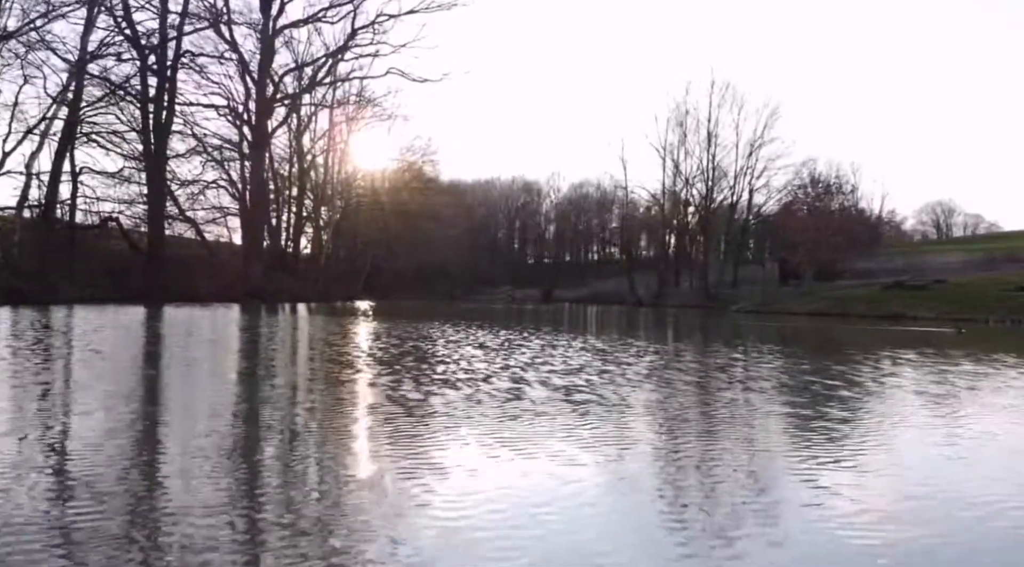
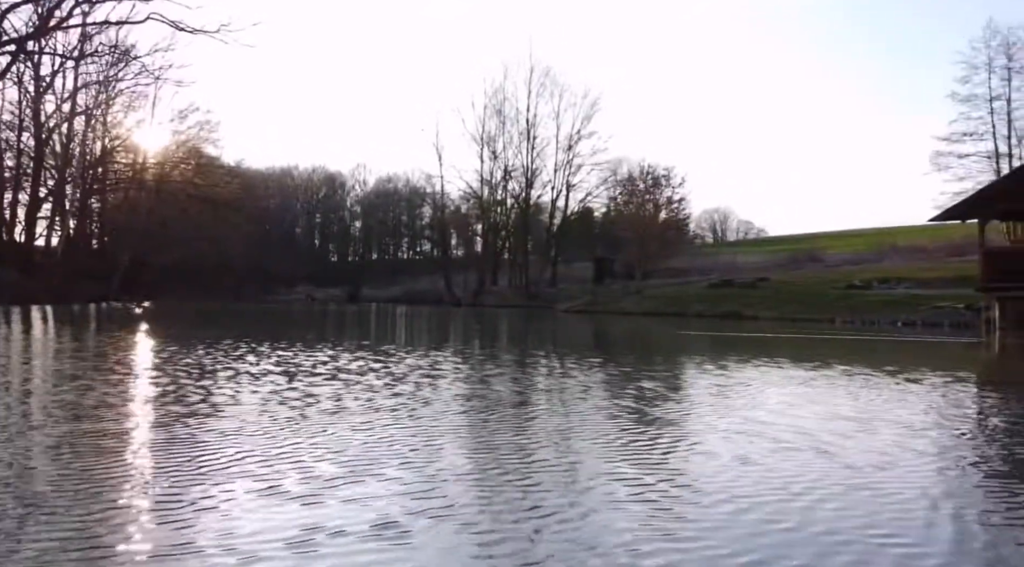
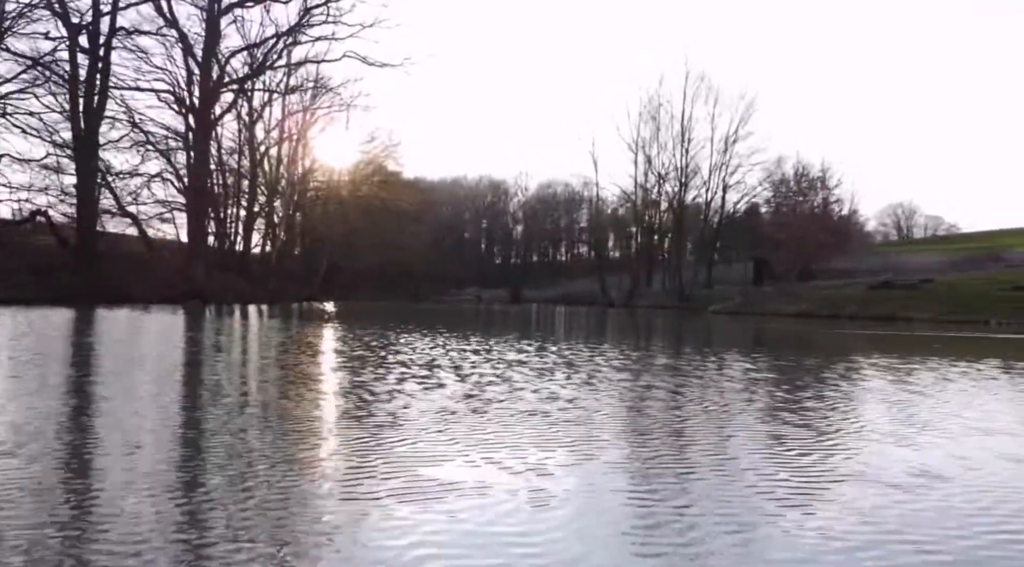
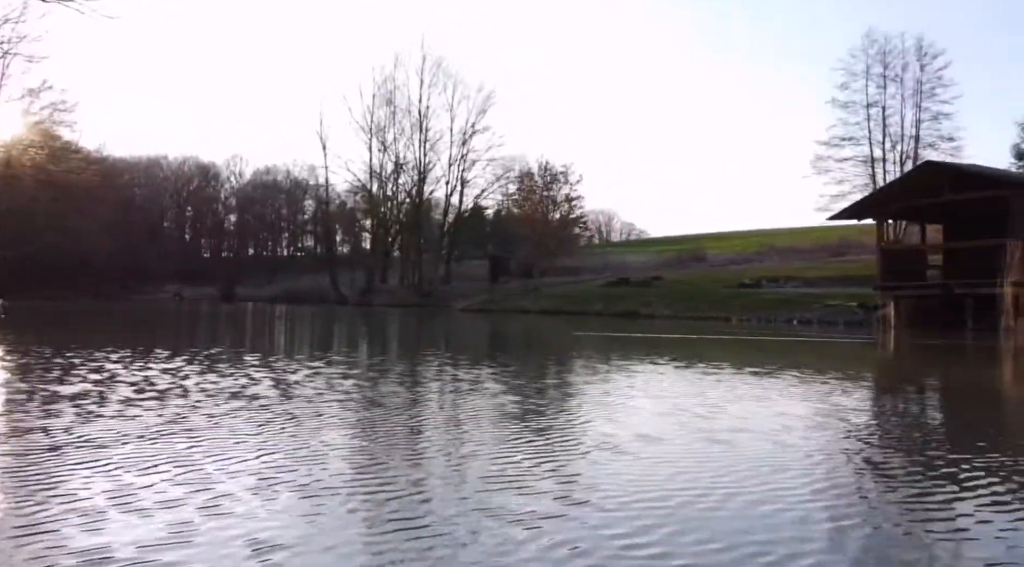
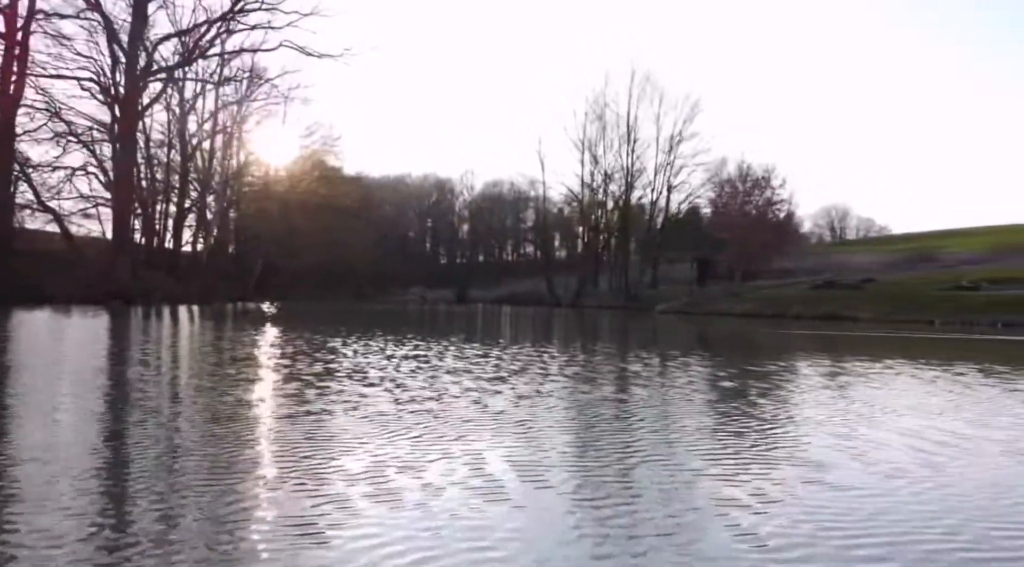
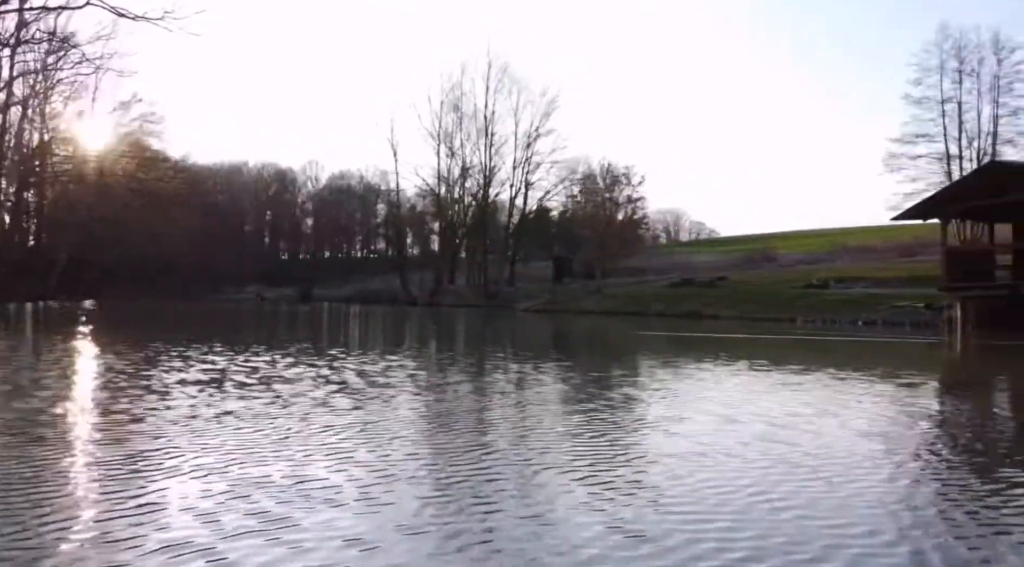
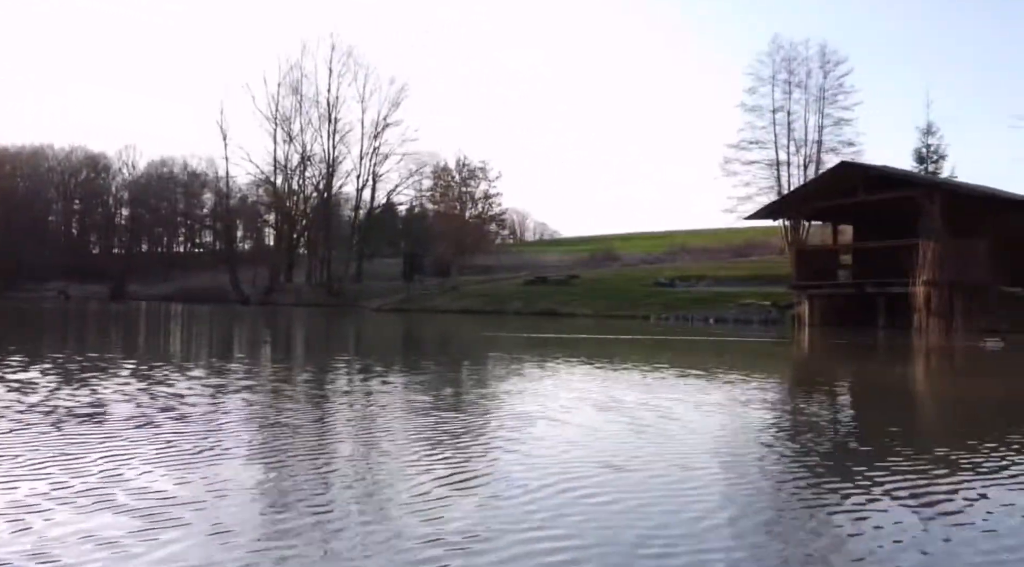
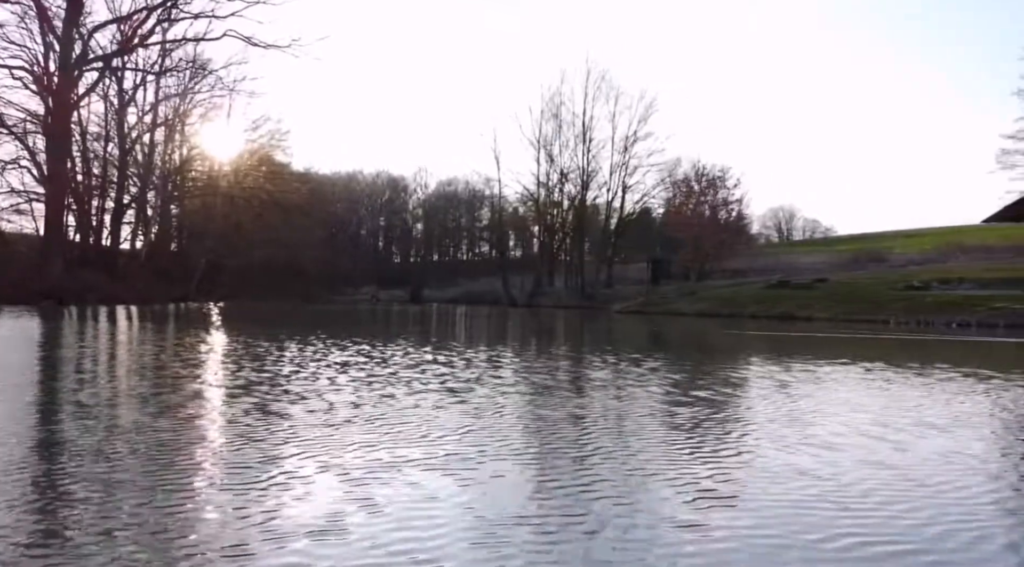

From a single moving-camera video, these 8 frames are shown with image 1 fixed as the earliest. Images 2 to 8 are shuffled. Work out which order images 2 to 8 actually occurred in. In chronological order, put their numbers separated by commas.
3, 5, 8, 2, 6, 4, 7
